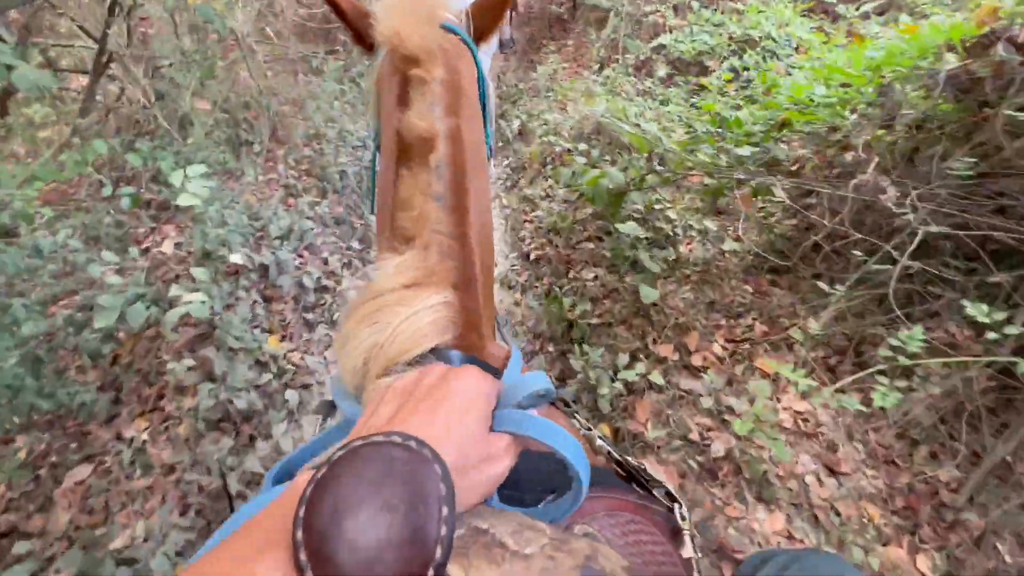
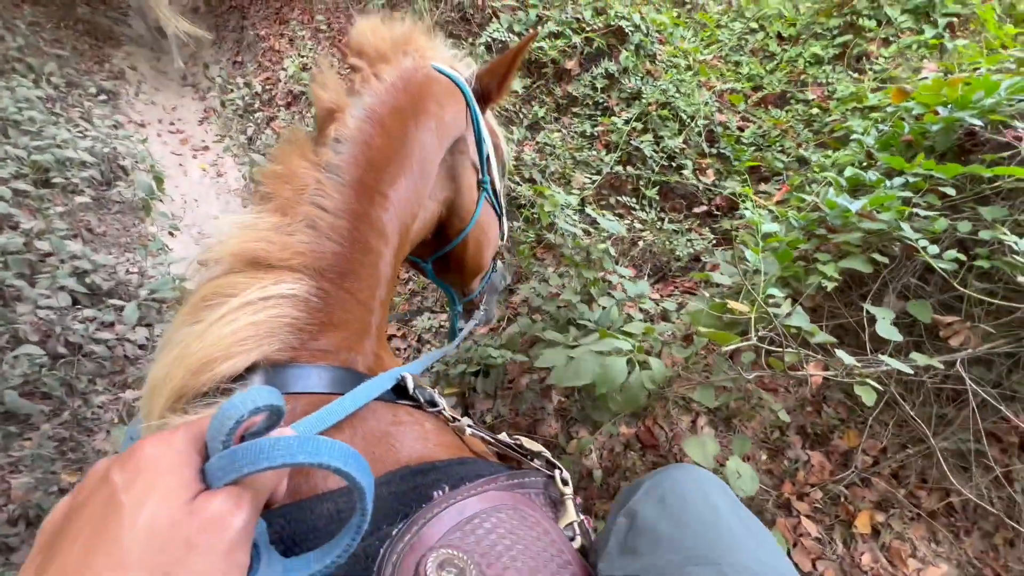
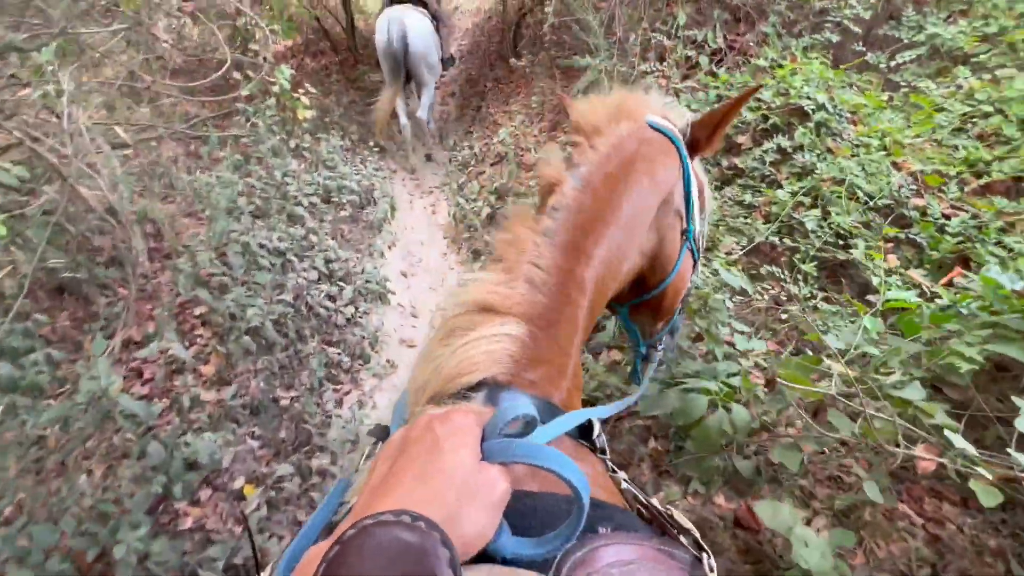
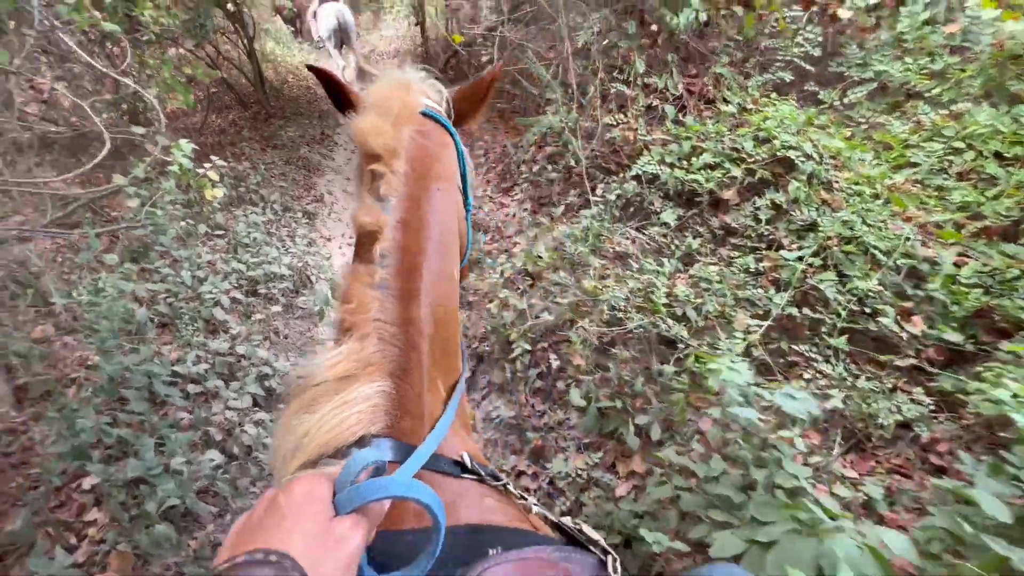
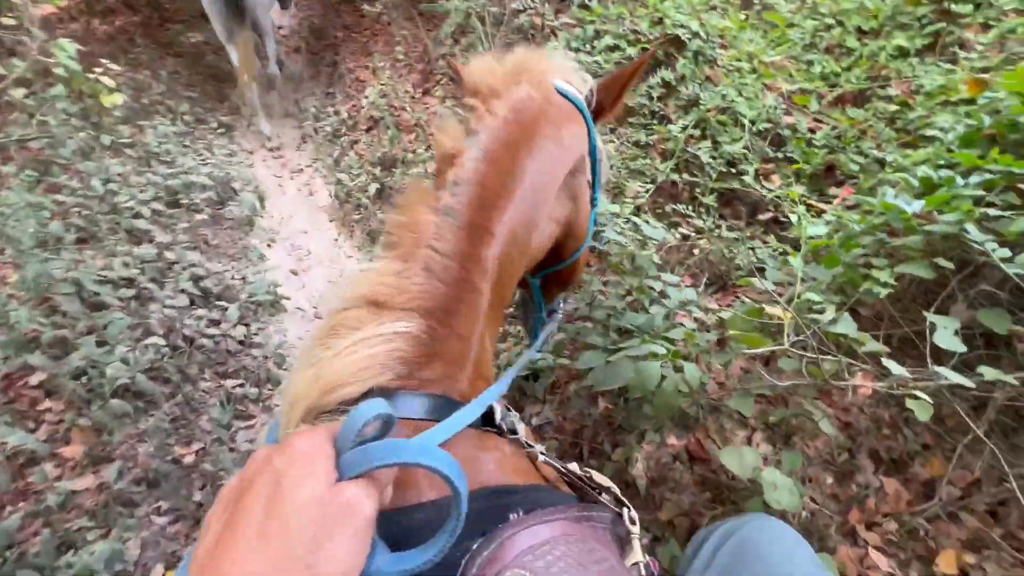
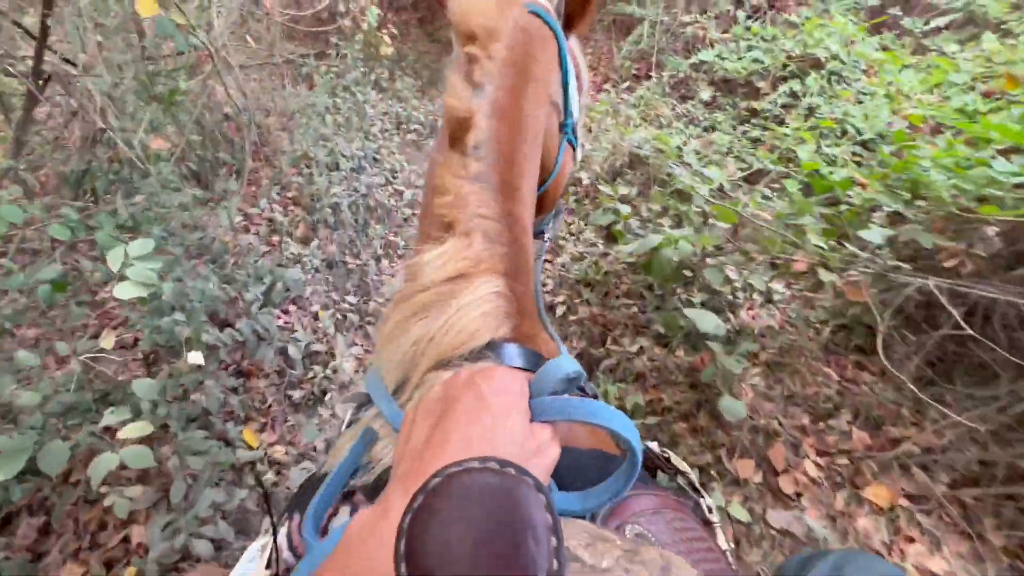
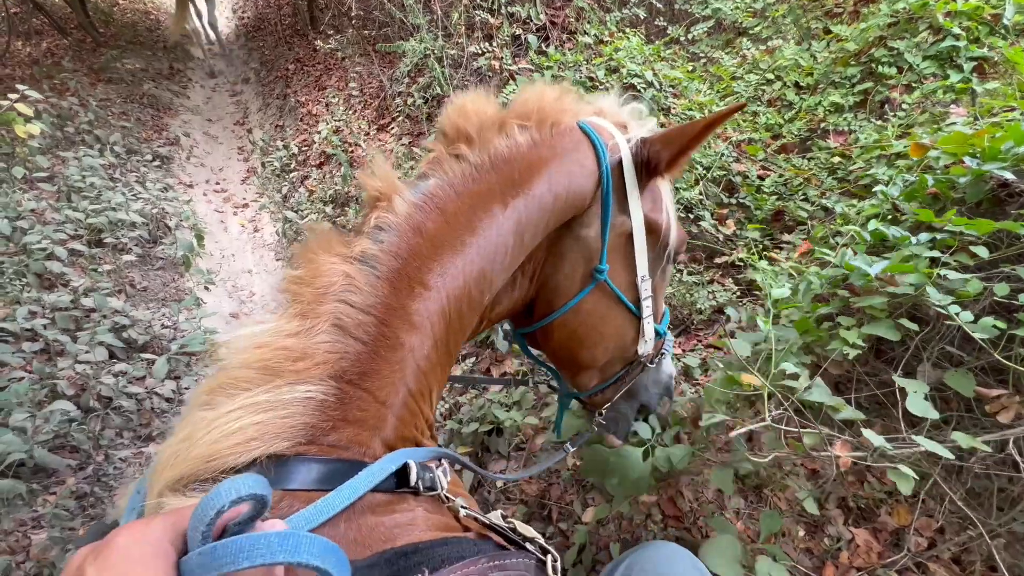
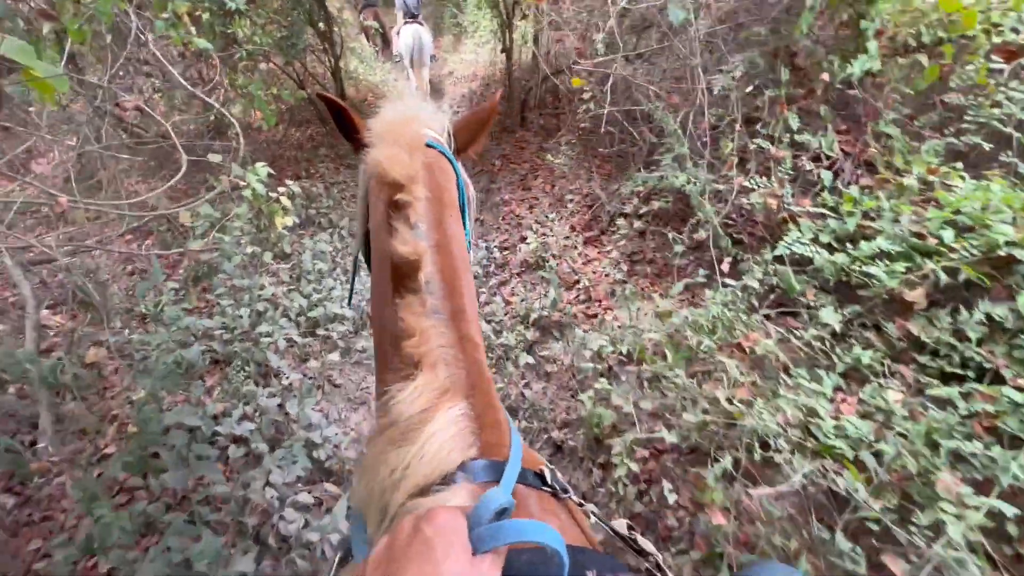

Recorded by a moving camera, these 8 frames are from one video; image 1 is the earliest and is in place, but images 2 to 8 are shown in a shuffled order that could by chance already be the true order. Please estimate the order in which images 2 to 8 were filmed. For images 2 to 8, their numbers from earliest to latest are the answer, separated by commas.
6, 3, 5, 2, 7, 4, 8
